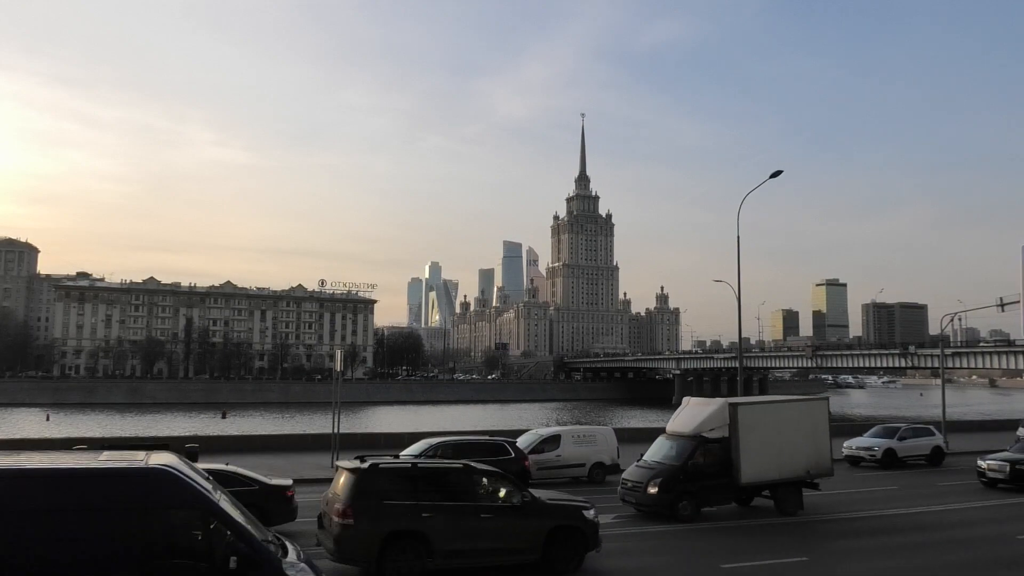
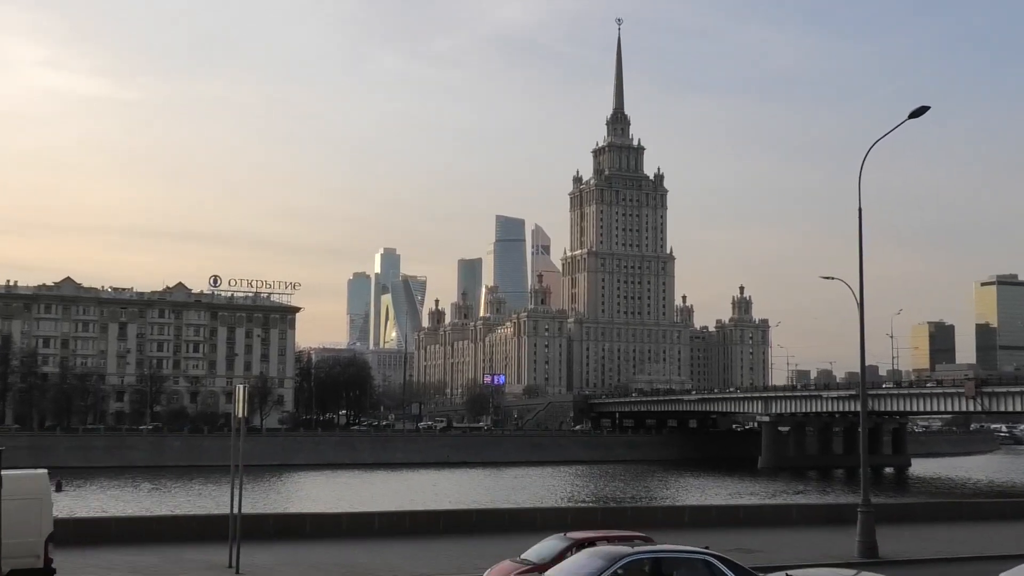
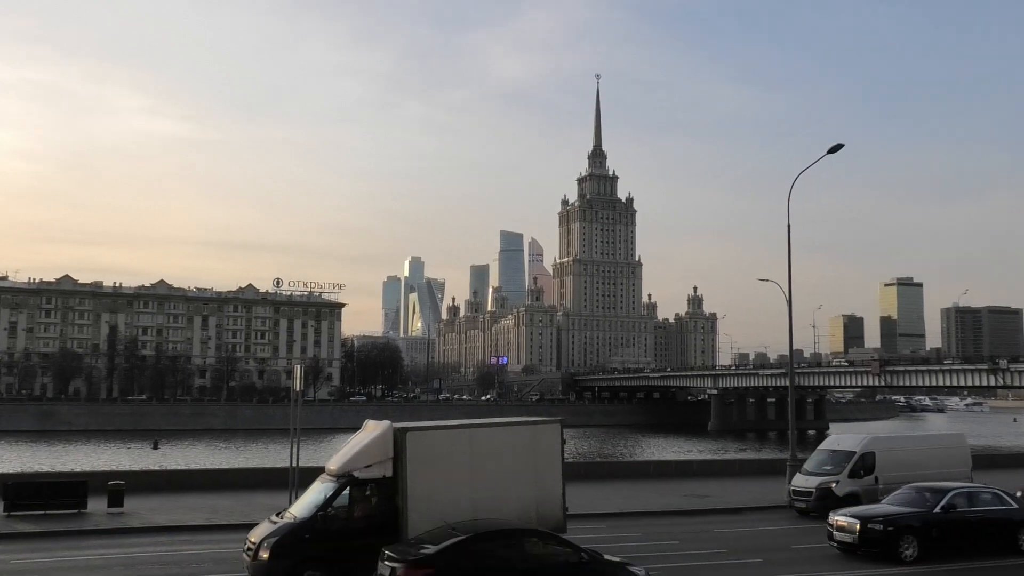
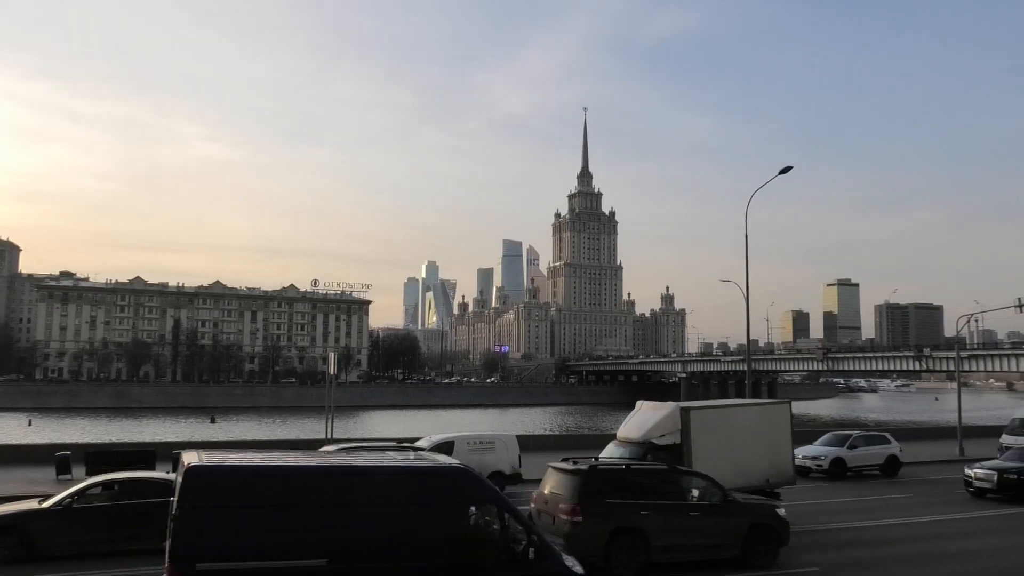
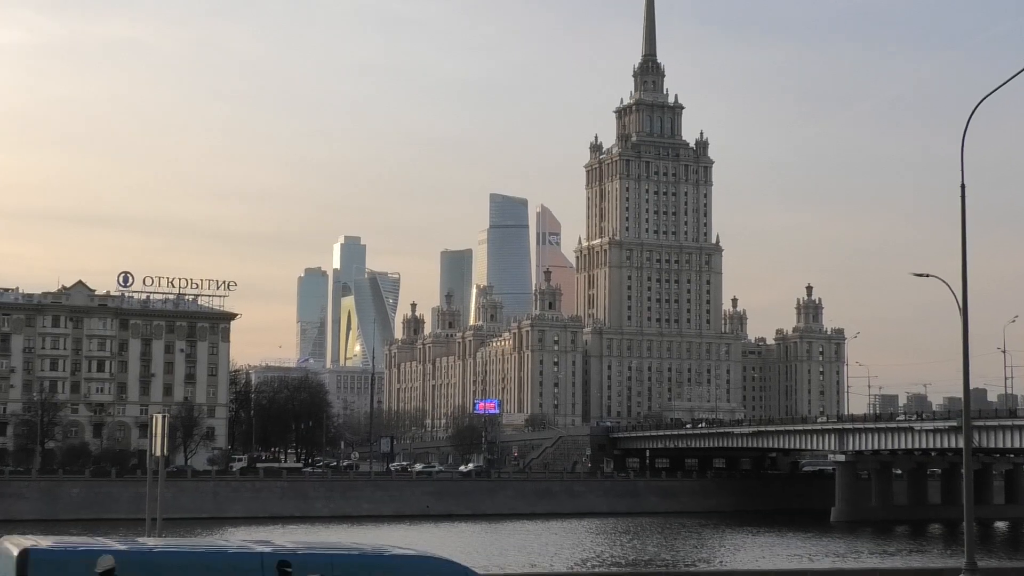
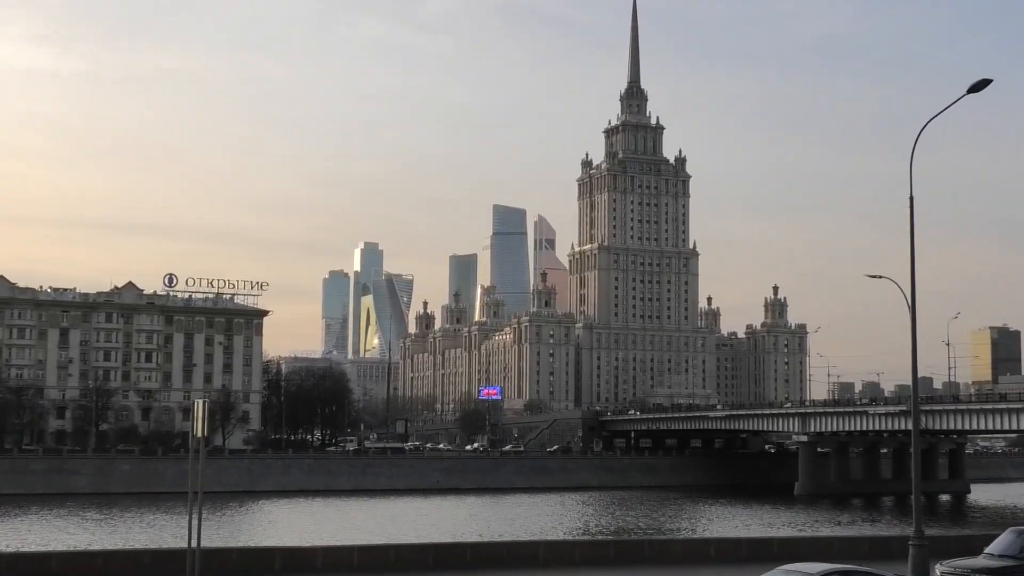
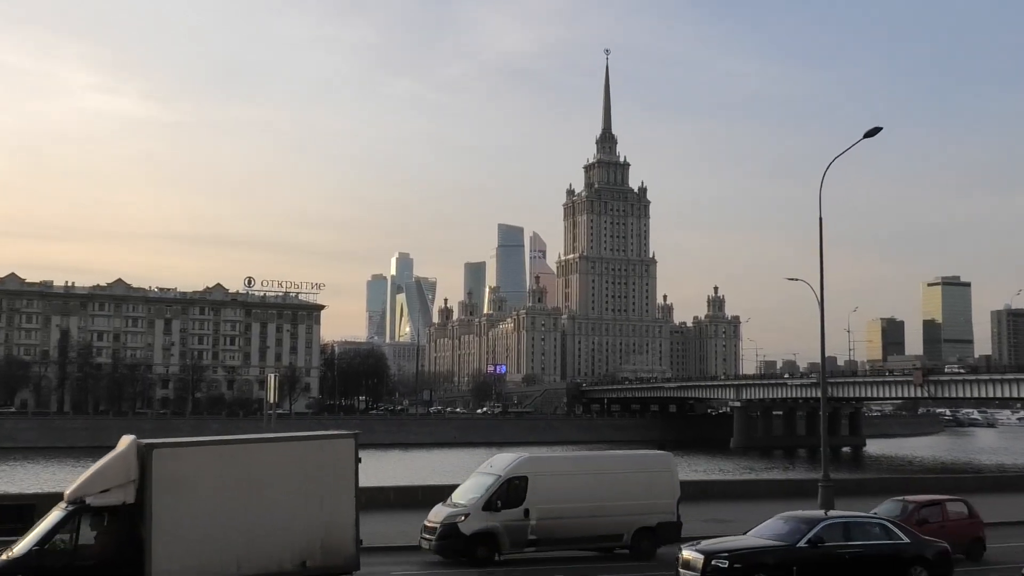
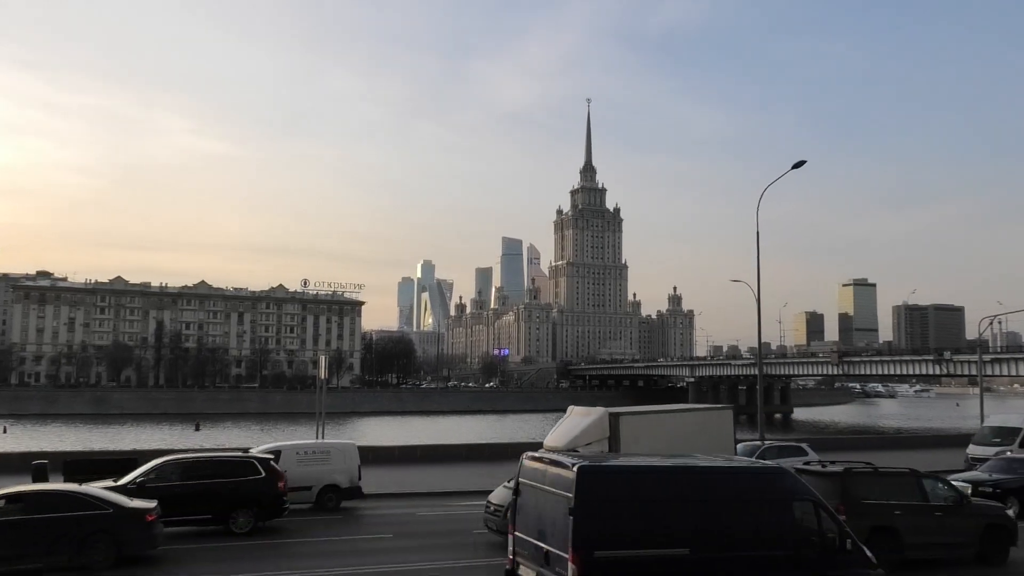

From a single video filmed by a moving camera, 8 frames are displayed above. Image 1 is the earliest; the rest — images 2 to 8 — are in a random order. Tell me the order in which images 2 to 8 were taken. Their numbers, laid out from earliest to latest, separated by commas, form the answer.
4, 8, 3, 7, 2, 6, 5
